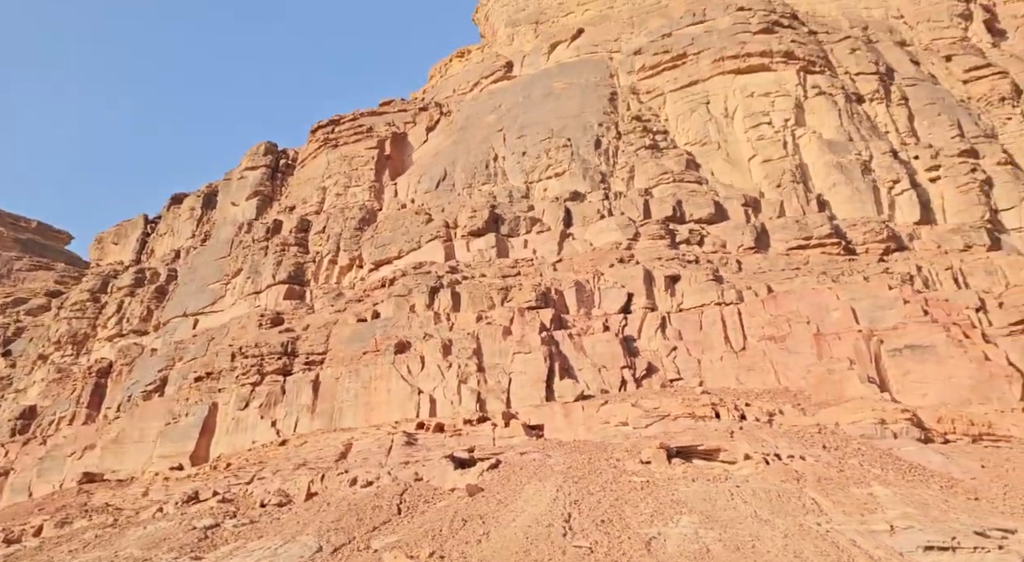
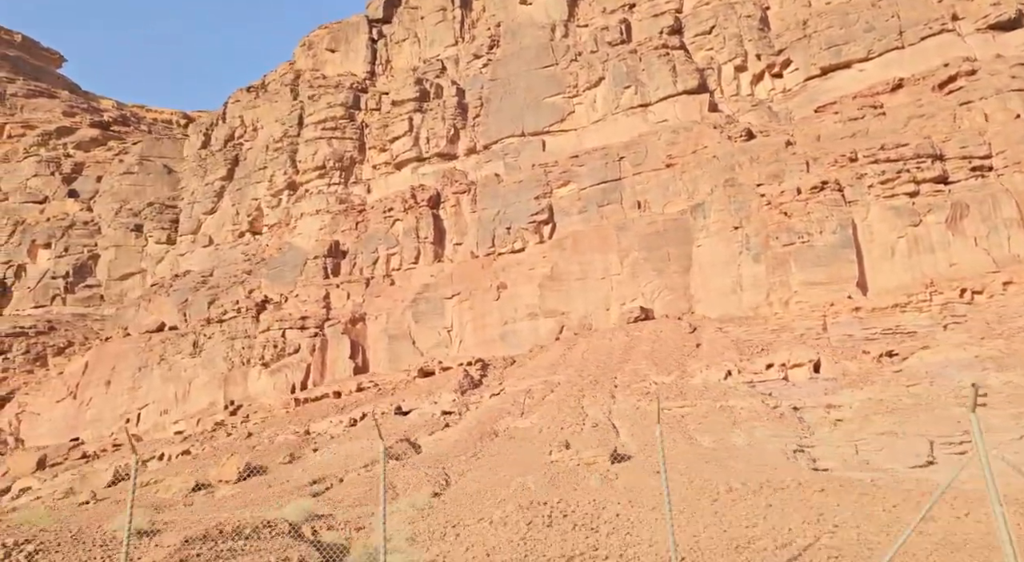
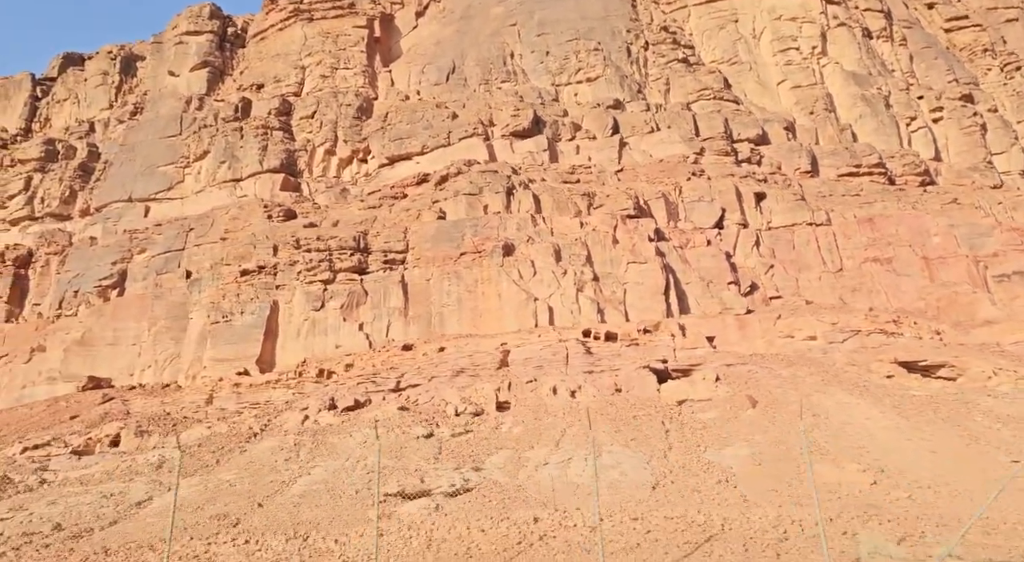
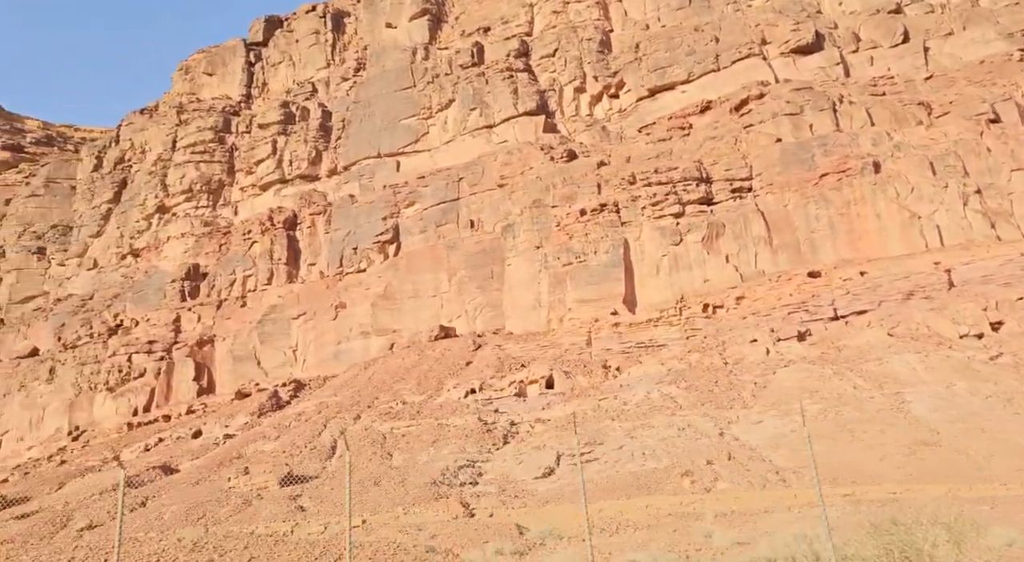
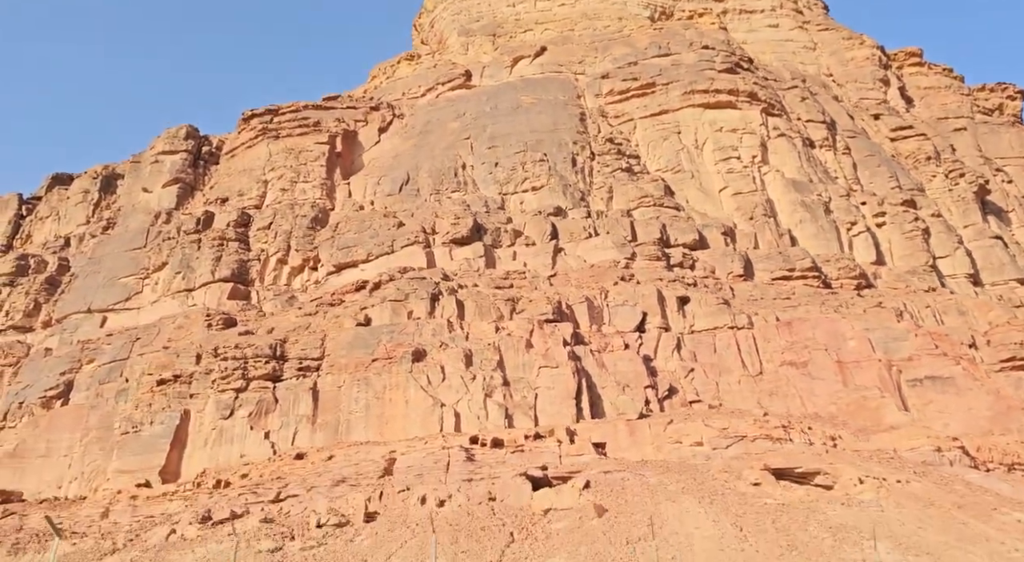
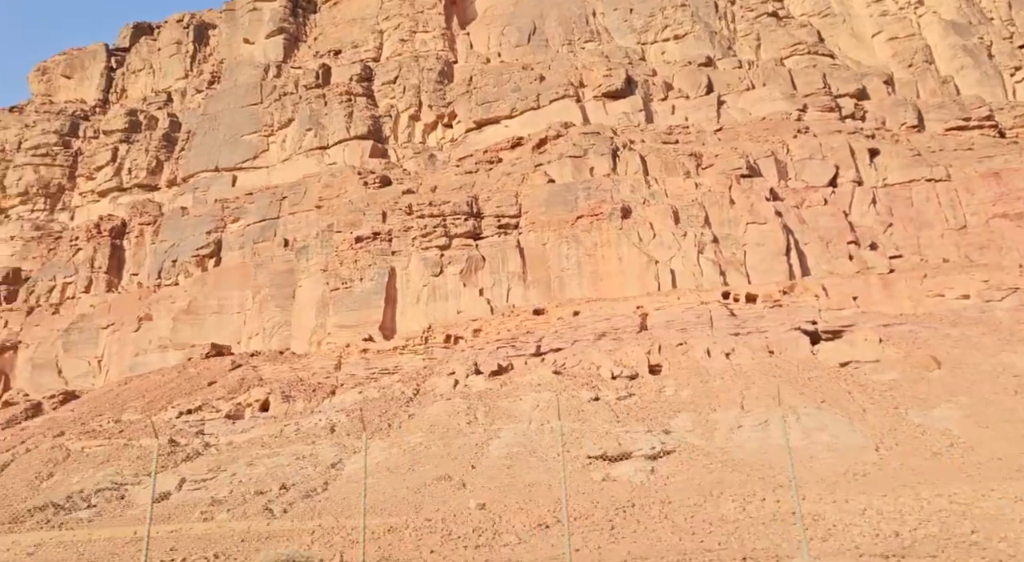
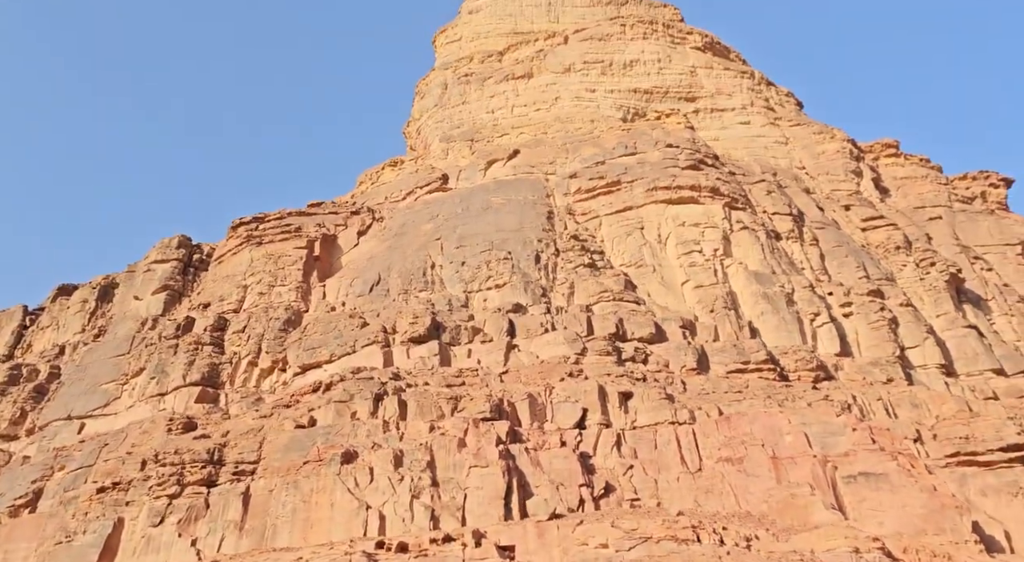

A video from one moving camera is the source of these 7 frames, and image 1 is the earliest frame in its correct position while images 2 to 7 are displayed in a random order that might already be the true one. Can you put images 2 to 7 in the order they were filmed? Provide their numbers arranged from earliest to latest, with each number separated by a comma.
7, 5, 3, 6, 4, 2
